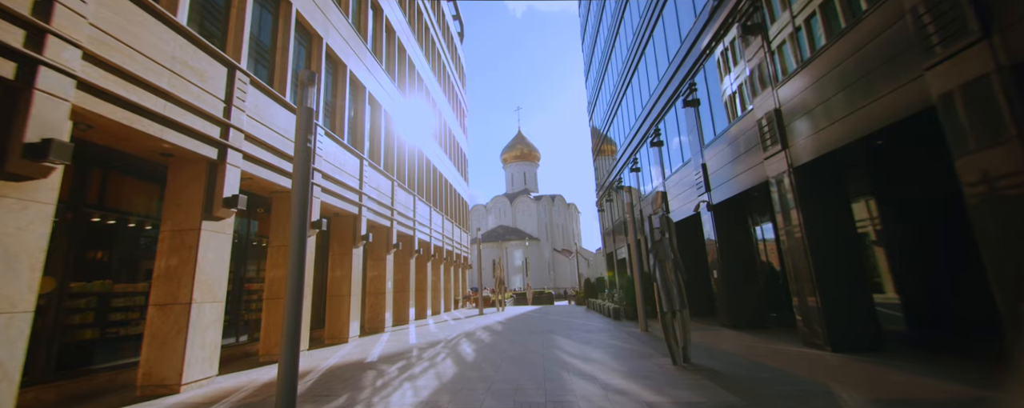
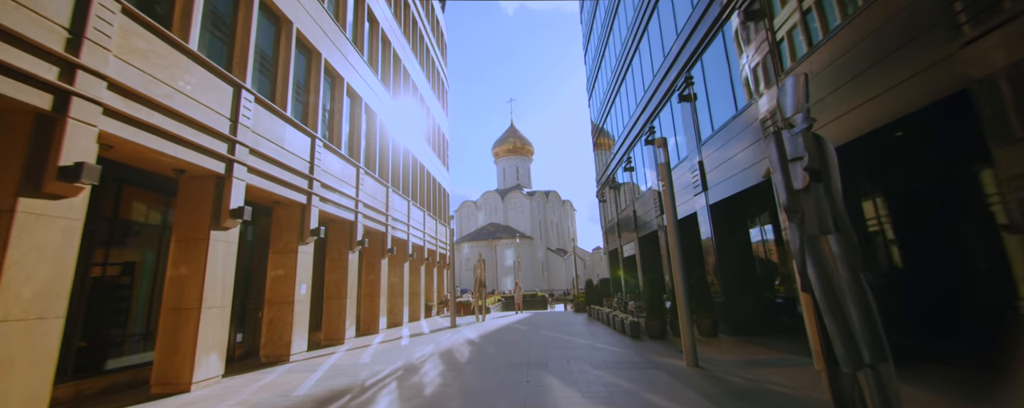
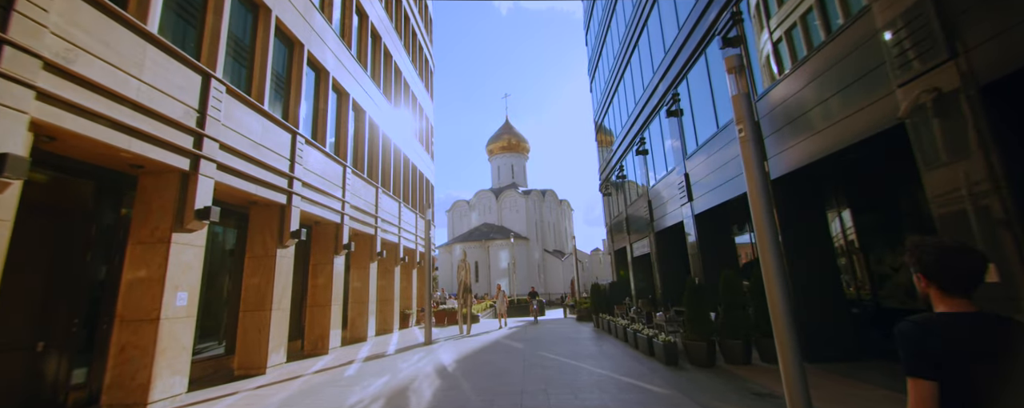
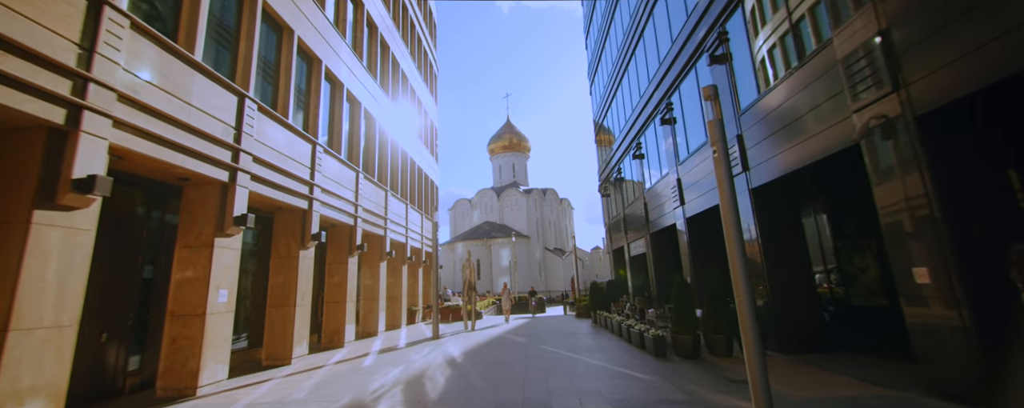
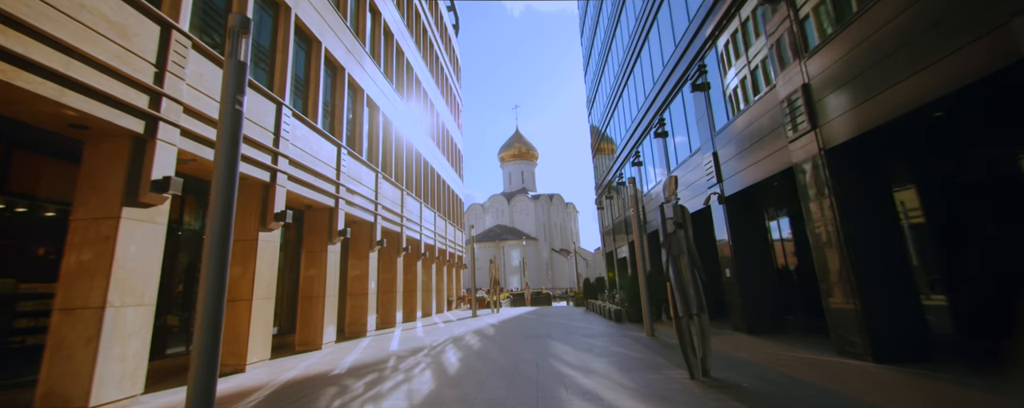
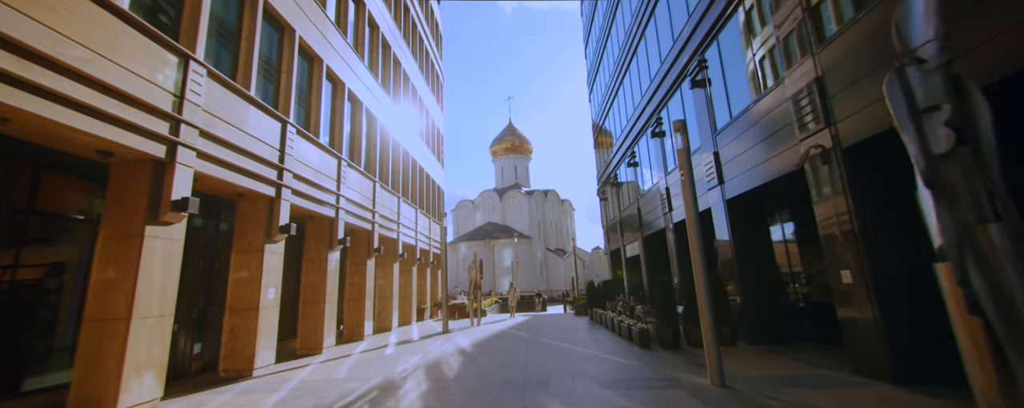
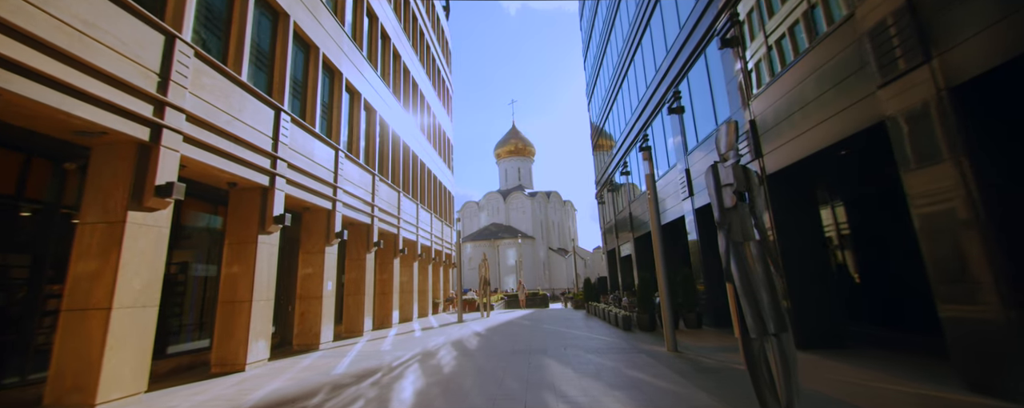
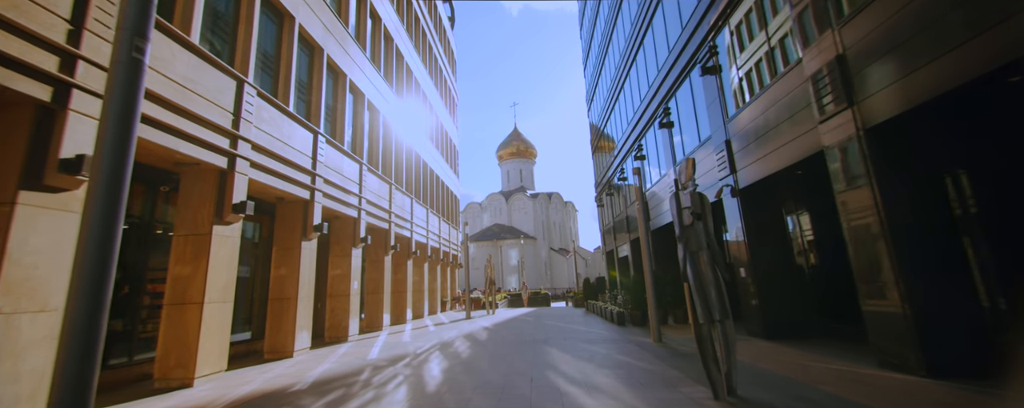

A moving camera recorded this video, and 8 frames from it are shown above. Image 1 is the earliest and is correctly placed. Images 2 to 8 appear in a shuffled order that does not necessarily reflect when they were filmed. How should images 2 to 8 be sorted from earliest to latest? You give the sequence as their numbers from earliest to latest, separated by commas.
5, 8, 7, 2, 6, 4, 3
